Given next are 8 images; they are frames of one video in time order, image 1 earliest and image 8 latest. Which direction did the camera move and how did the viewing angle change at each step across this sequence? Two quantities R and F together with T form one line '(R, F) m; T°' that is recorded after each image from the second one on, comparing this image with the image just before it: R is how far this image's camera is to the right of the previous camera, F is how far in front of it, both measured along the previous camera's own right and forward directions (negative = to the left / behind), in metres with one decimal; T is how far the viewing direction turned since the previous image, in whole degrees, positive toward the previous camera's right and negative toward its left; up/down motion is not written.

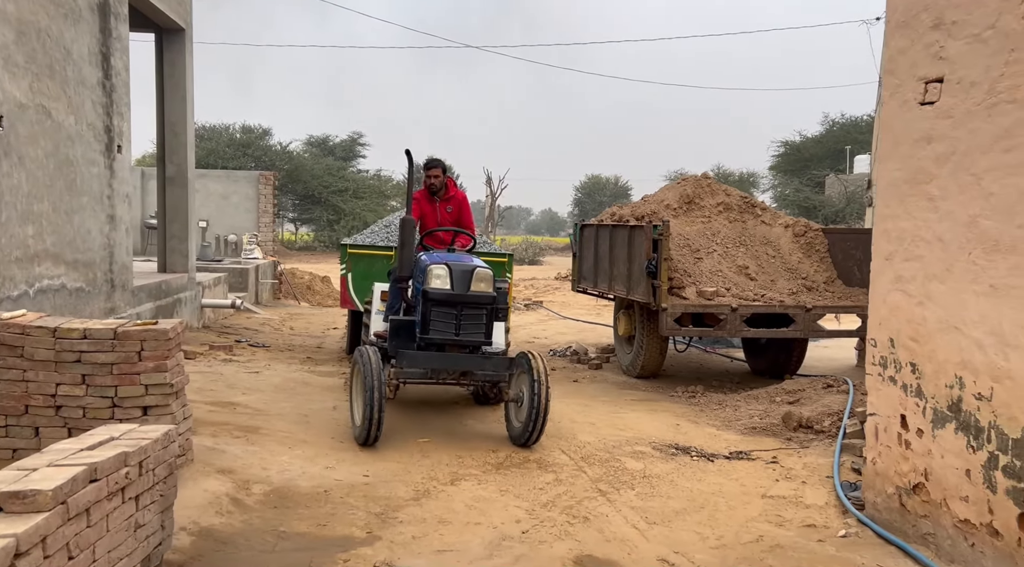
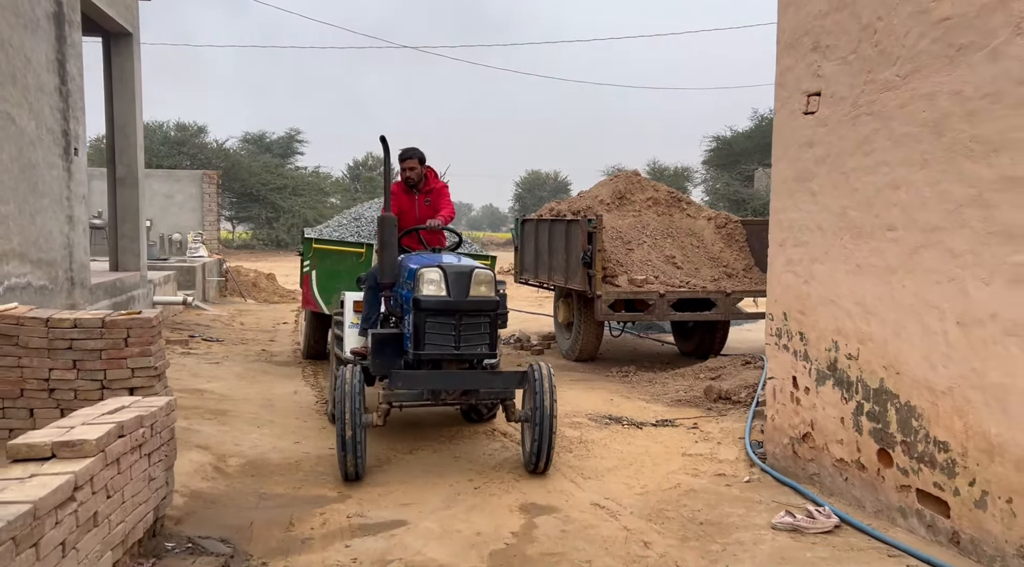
(-0.1, -0.7) m; +4°
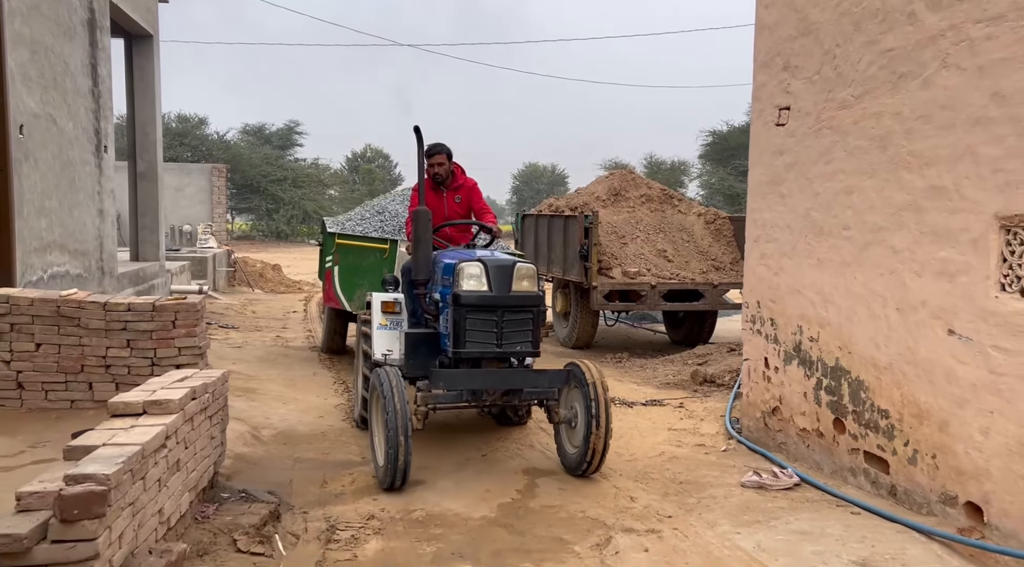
(-0.1, -0.7) m; 0°
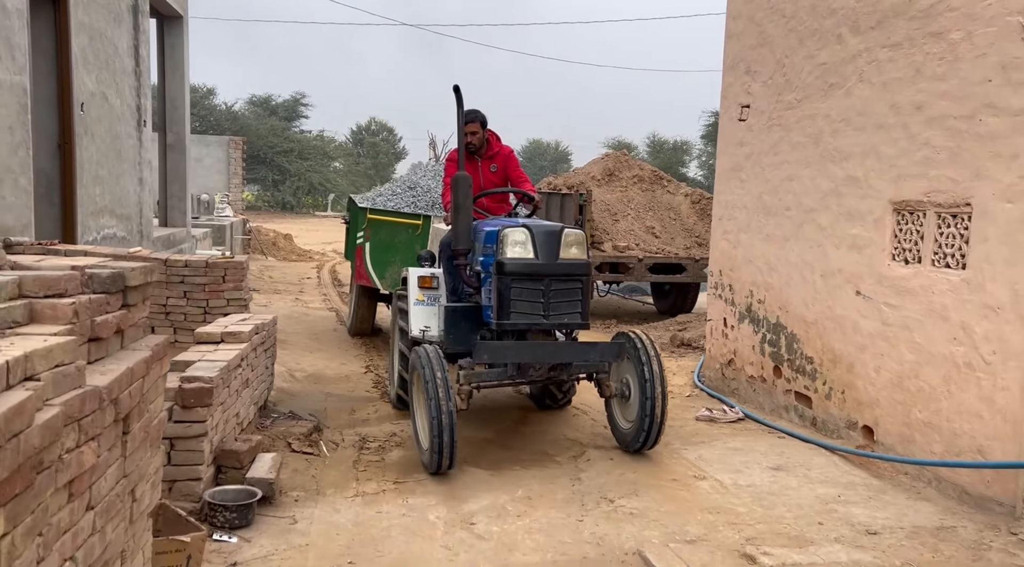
(0.0, -1.0) m; 0°
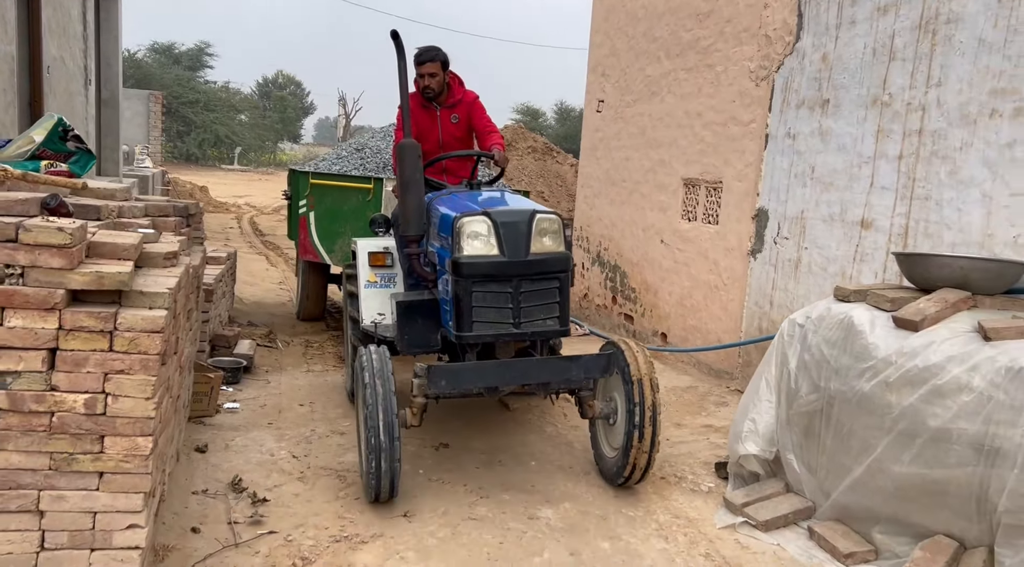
(0.0, -2.0) m; +6°
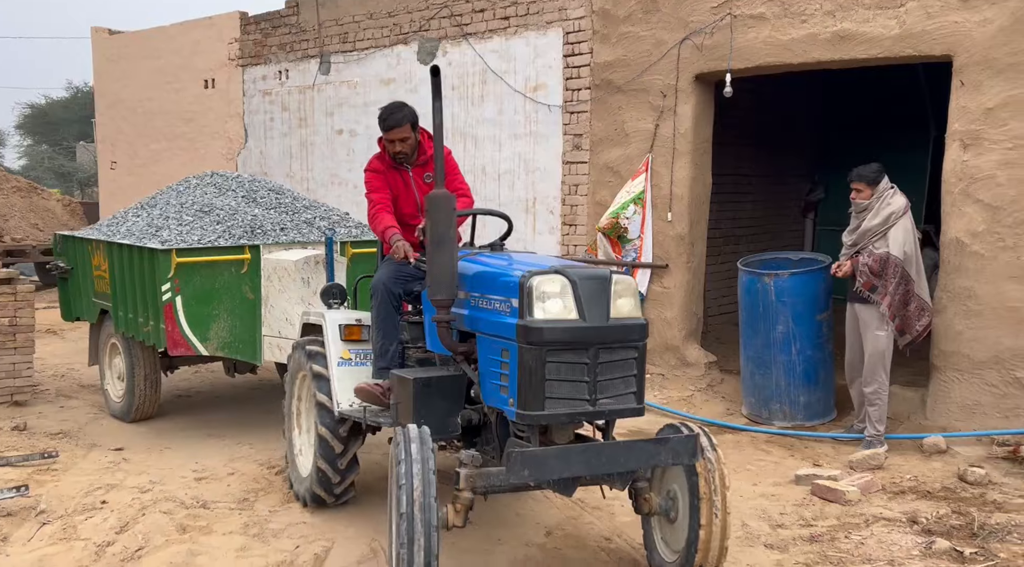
(-0.2, +0.4) m; +3°
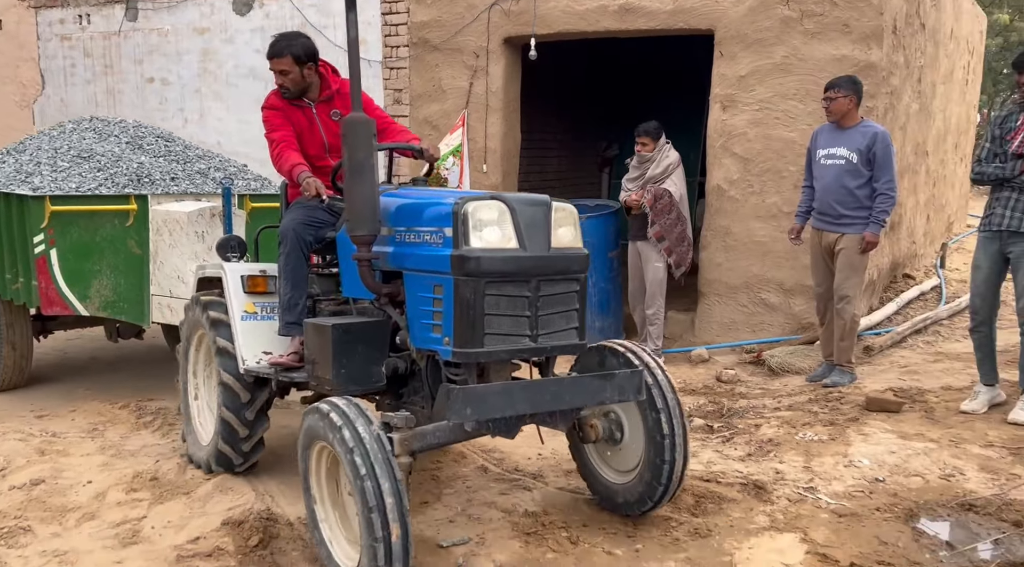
(-0.2, -0.8) m; +13°
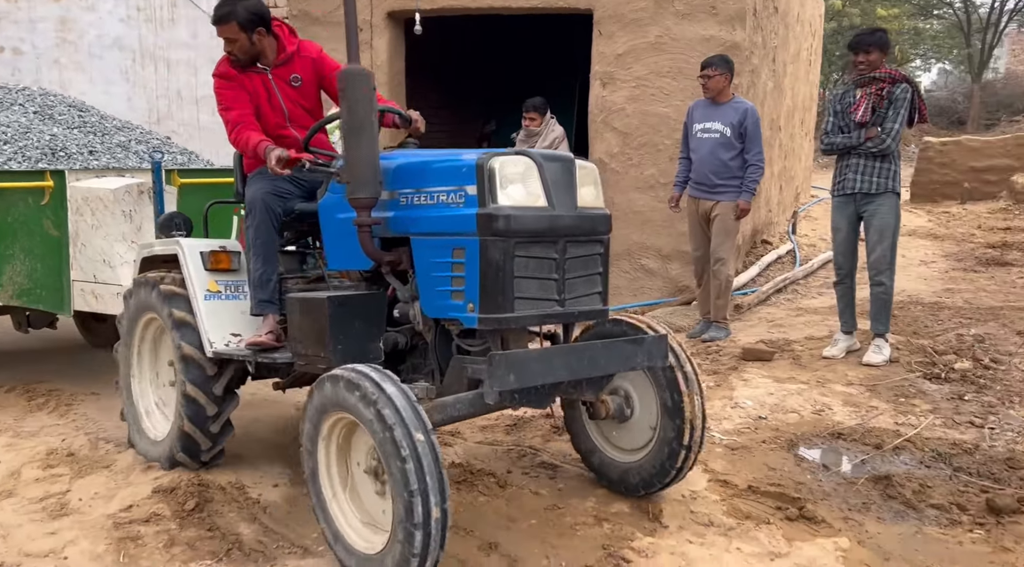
(-0.3, -0.2) m; +9°
